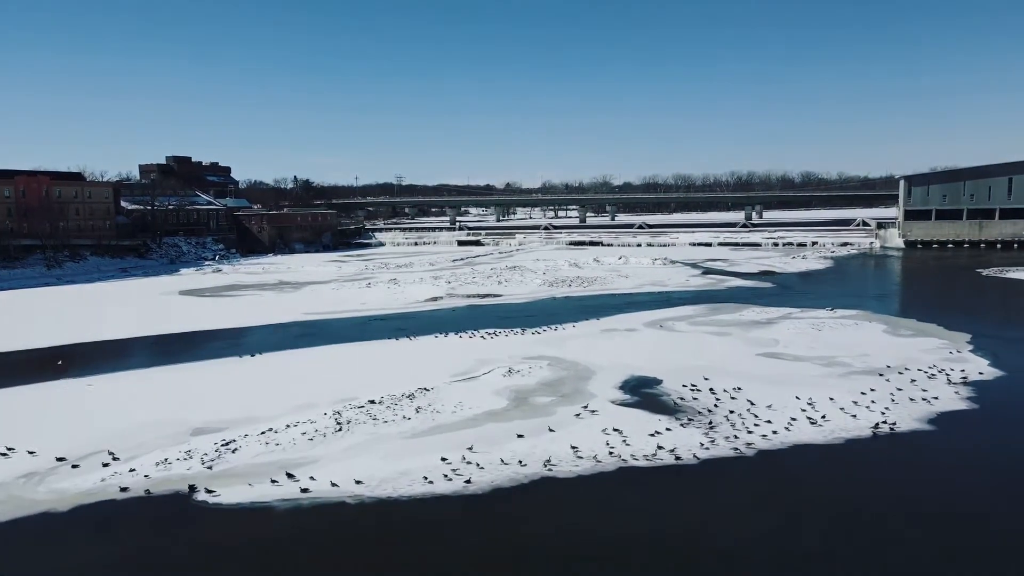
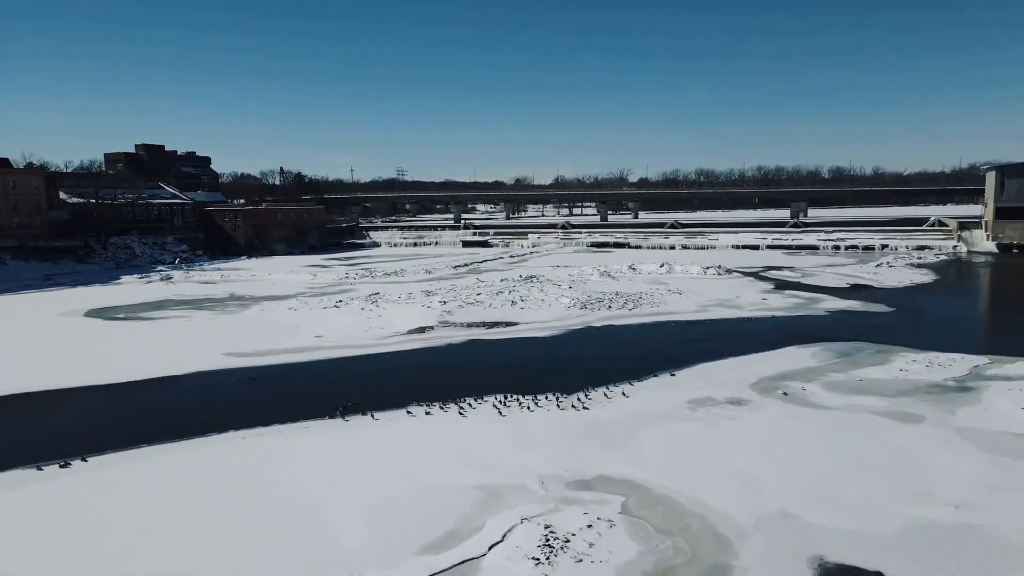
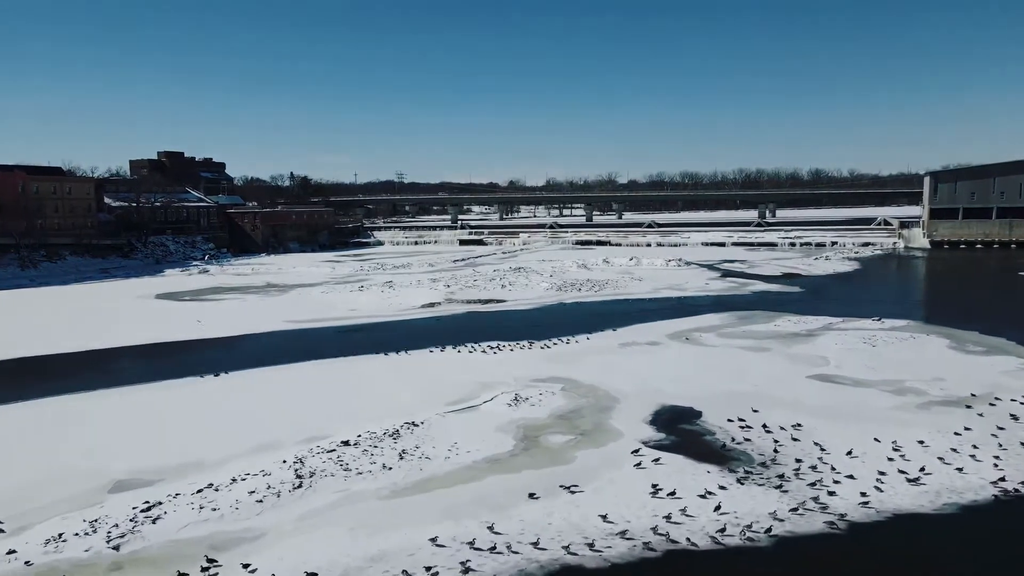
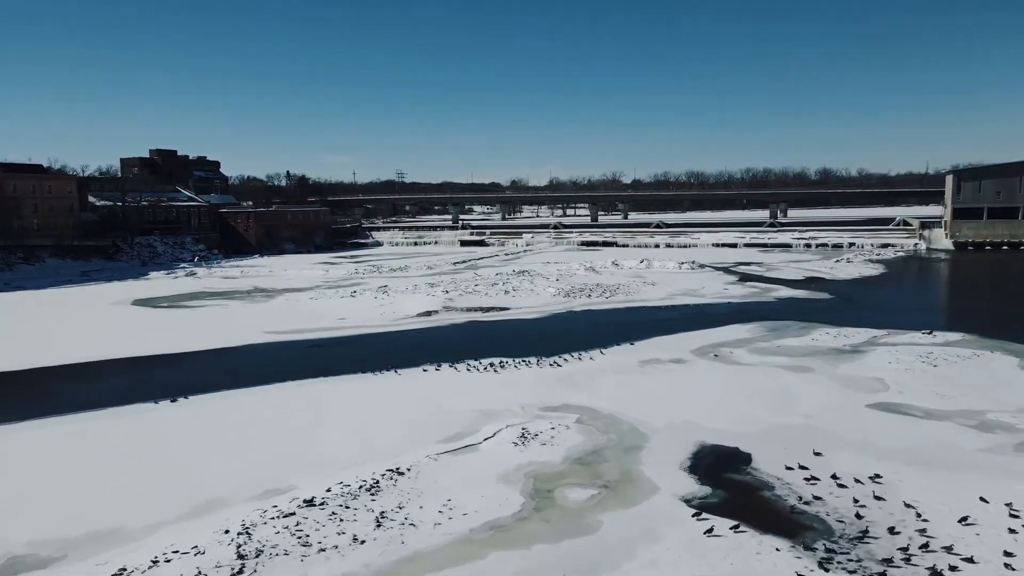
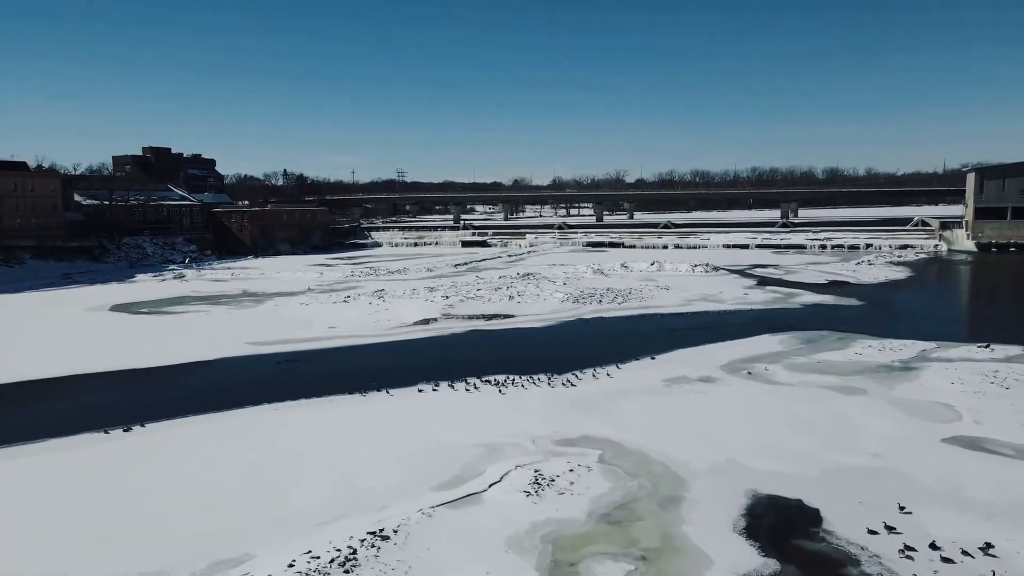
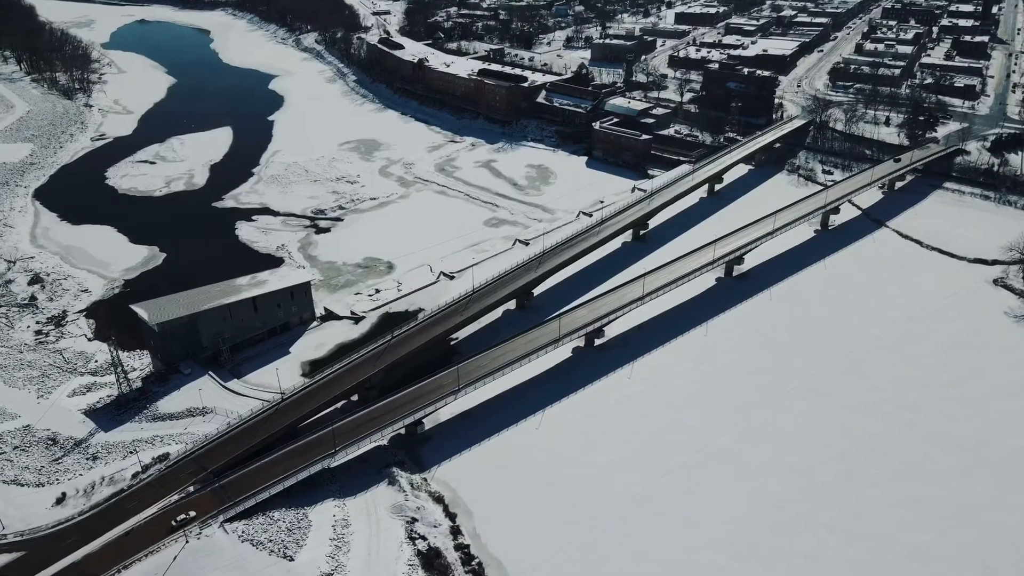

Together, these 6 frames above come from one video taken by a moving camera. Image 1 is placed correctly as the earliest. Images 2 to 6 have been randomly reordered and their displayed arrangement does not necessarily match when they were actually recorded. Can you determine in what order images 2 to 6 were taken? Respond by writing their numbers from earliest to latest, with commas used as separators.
3, 4, 5, 2, 6
